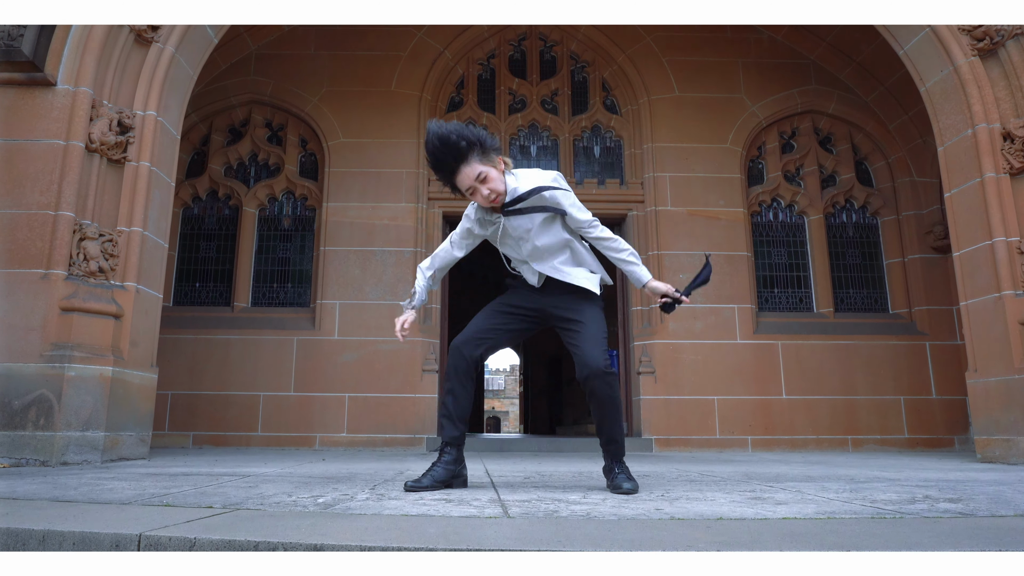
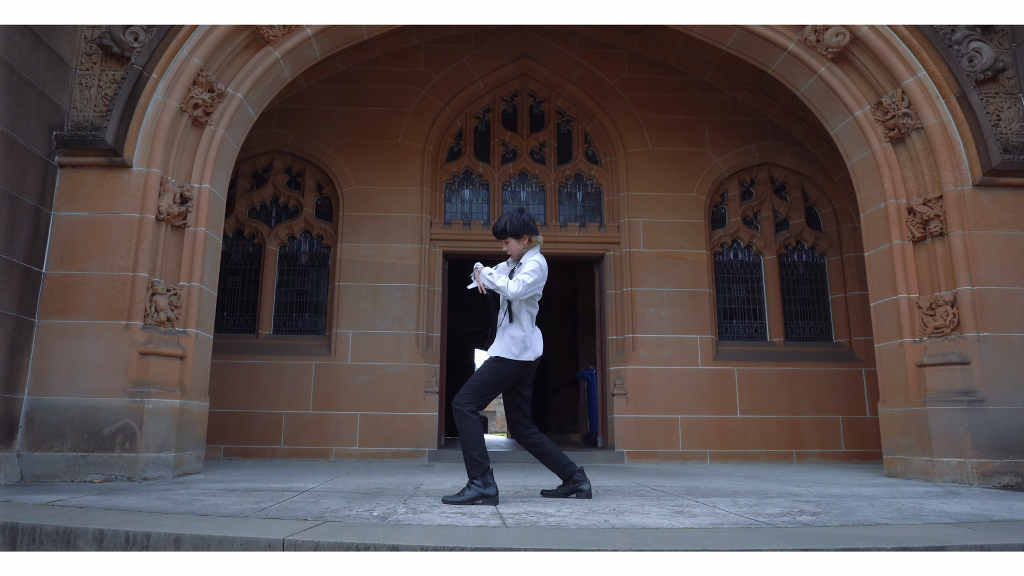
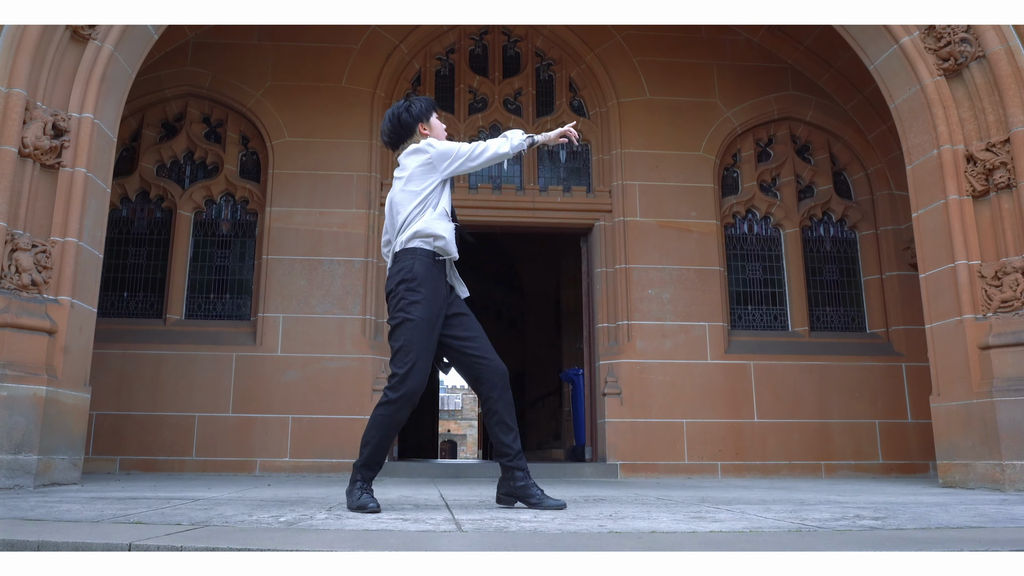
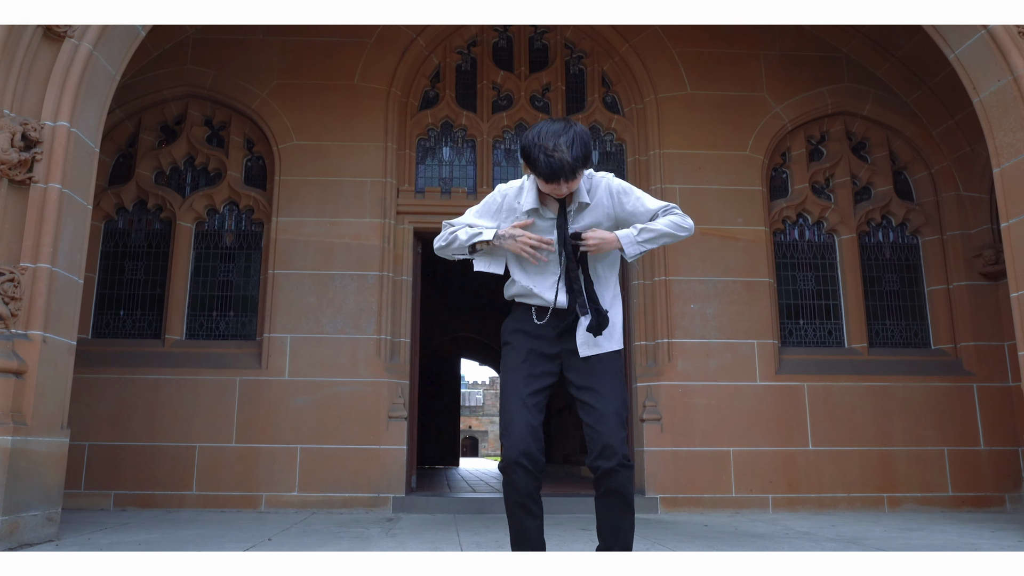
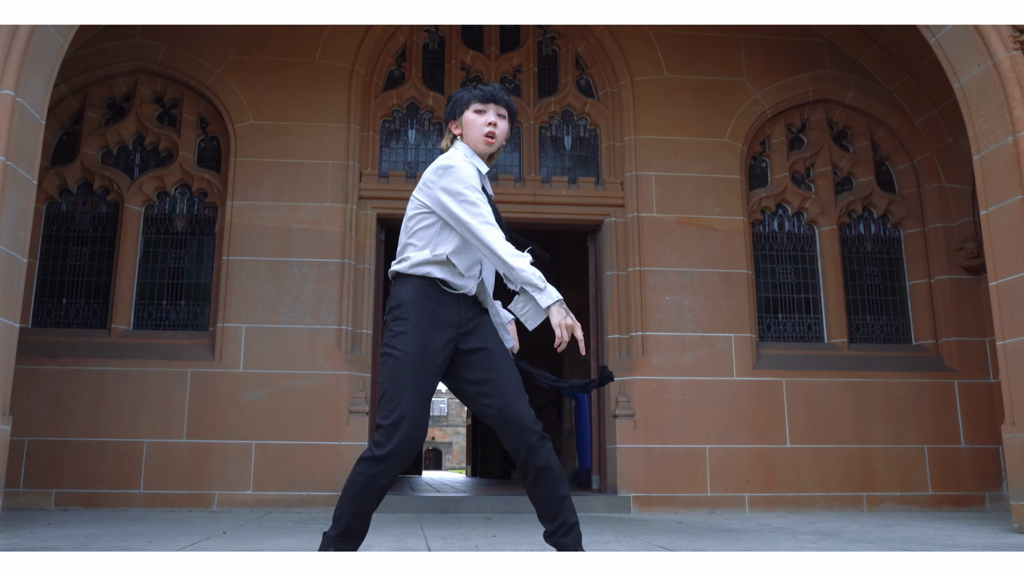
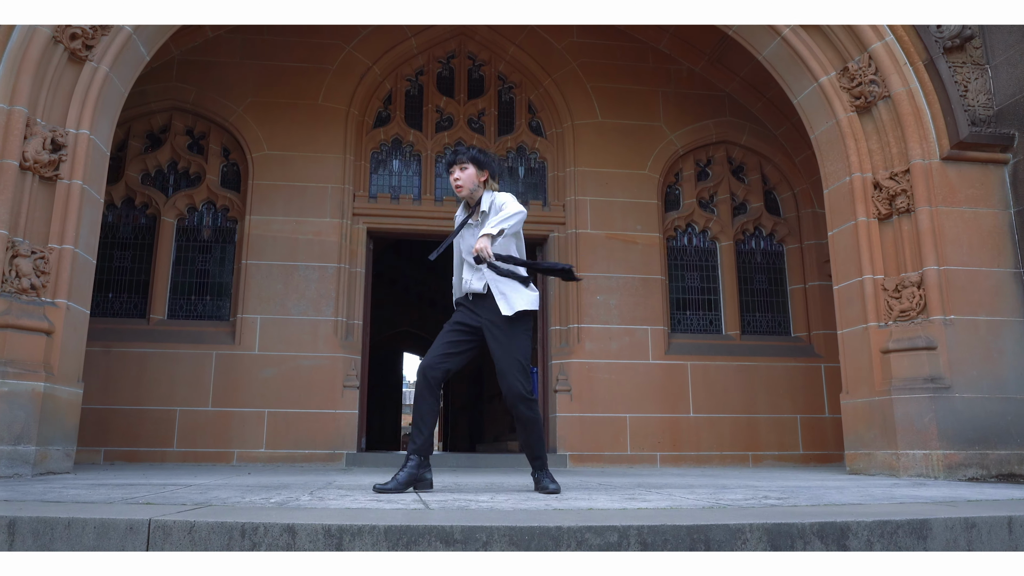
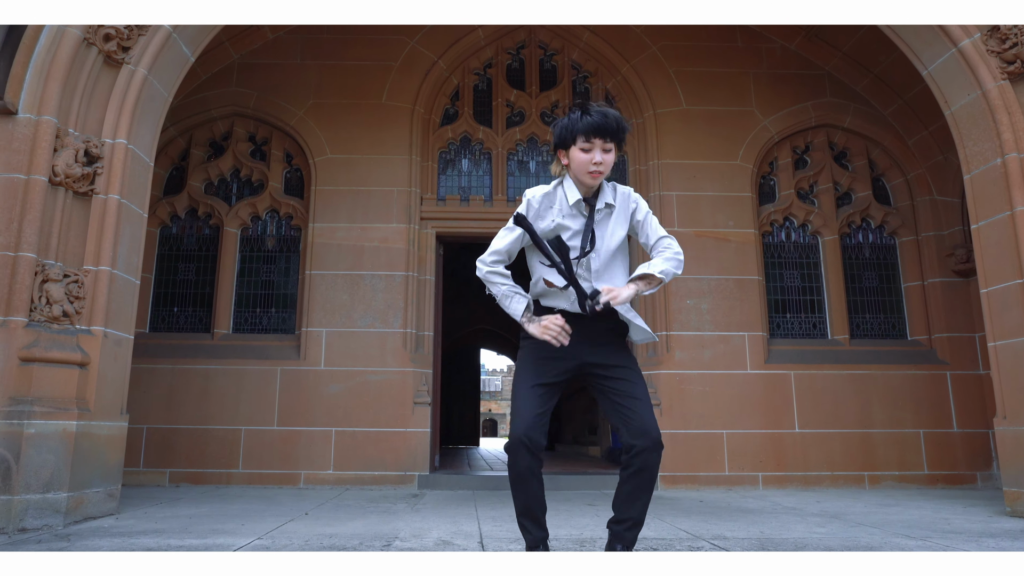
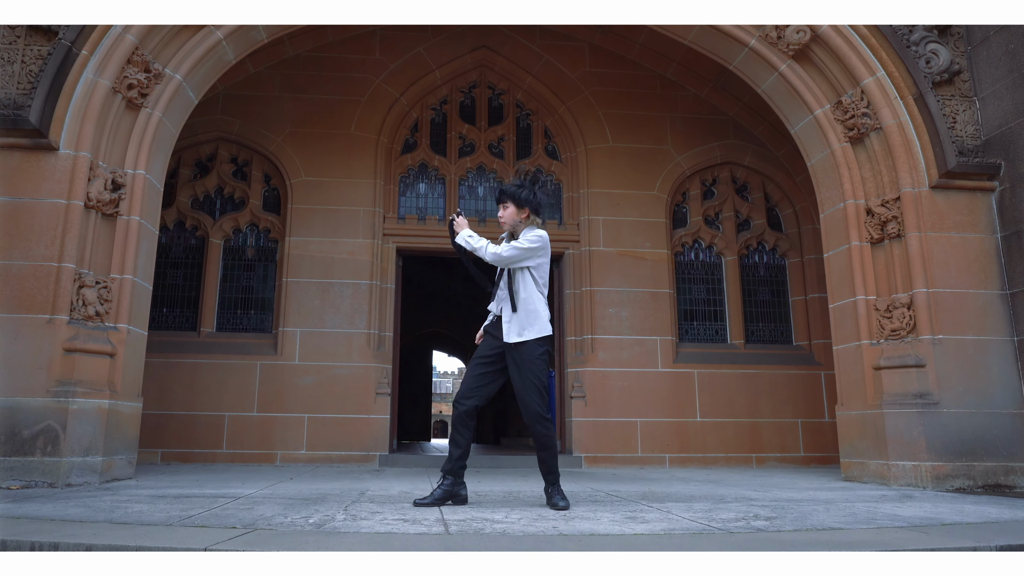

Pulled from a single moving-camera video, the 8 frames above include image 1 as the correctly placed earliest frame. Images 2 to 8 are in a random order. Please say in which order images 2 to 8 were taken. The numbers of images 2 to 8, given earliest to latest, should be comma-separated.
7, 4, 5, 3, 6, 8, 2
